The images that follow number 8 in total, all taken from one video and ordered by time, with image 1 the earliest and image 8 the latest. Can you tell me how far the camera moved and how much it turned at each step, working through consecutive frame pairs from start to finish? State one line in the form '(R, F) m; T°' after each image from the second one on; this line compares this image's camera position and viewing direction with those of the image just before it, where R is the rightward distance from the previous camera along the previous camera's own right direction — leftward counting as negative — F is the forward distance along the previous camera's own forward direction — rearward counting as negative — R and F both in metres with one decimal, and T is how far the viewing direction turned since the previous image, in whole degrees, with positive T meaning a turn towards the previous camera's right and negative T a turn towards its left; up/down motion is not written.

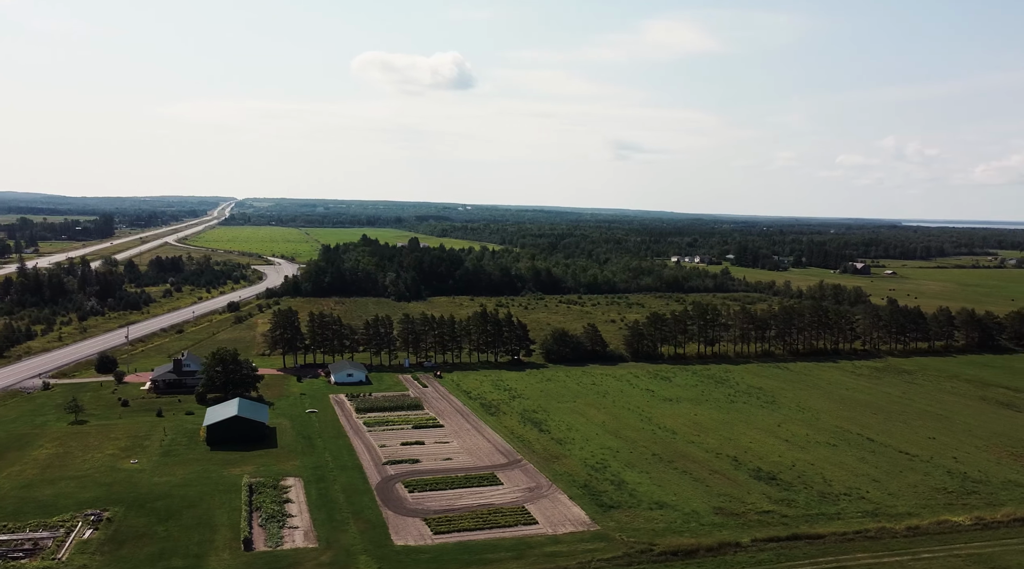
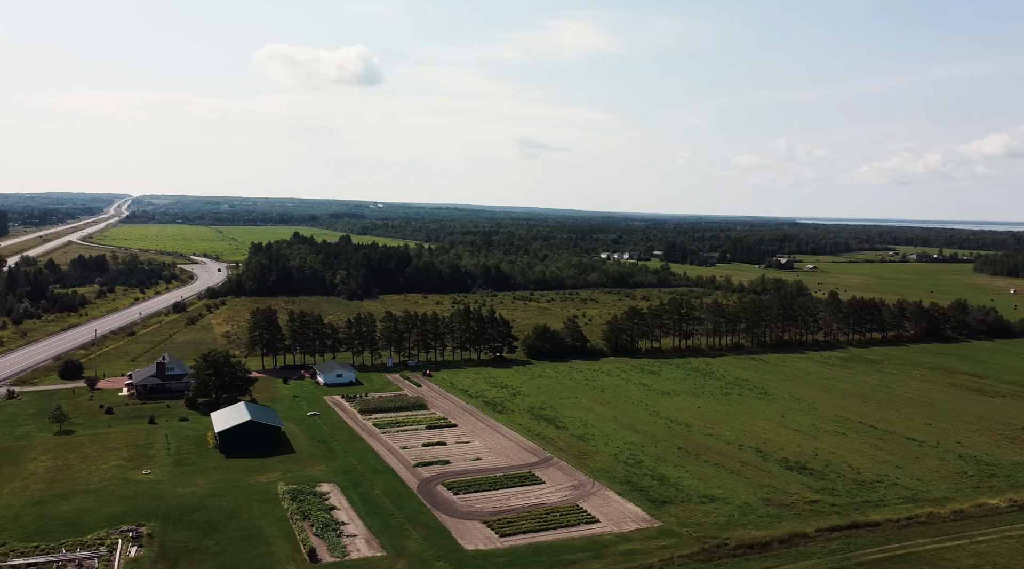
(-7.4, +1.7) m; +6°
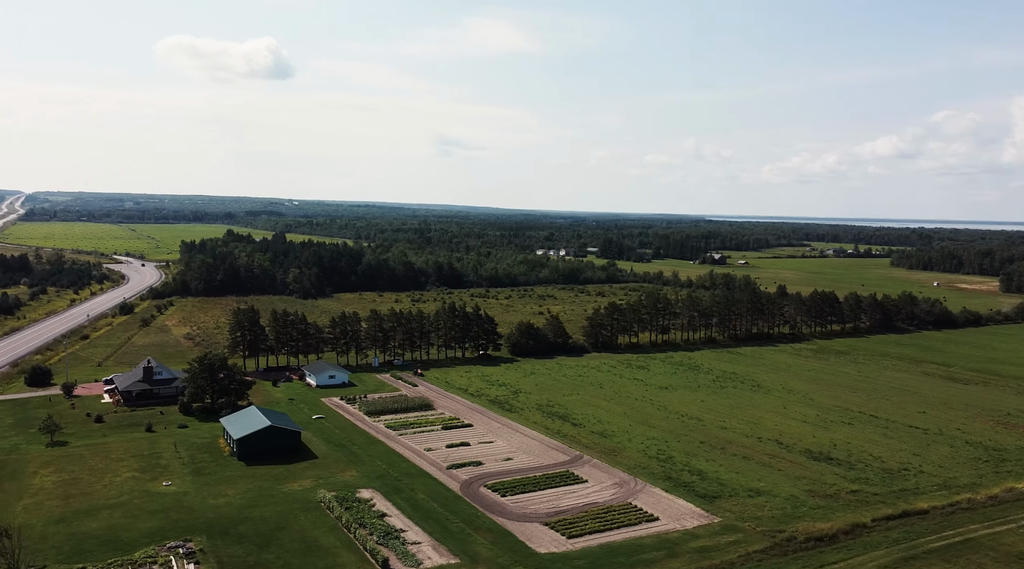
(-6.8, +1.6) m; +6°
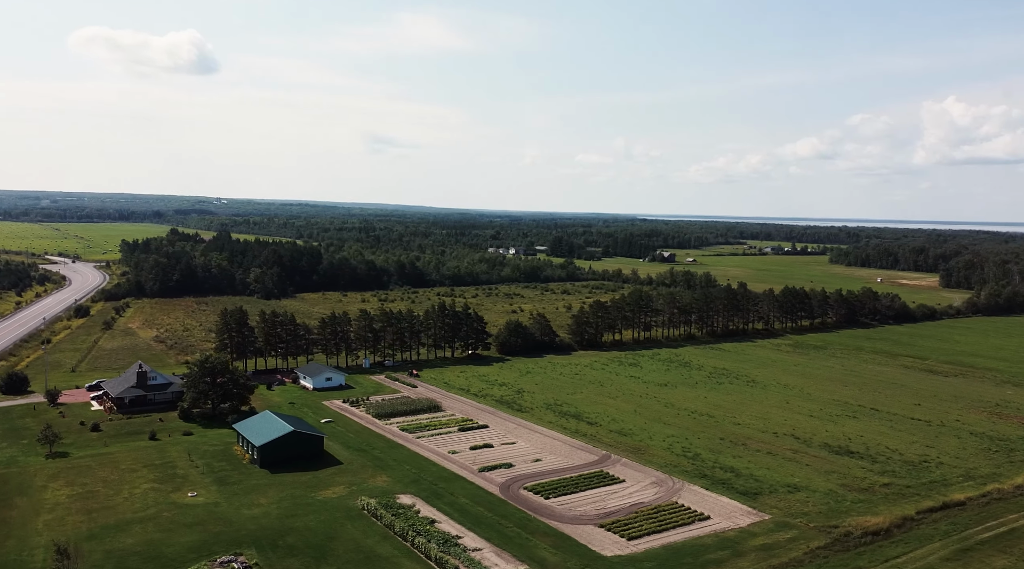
(-5.6, +1.3) m; +4°
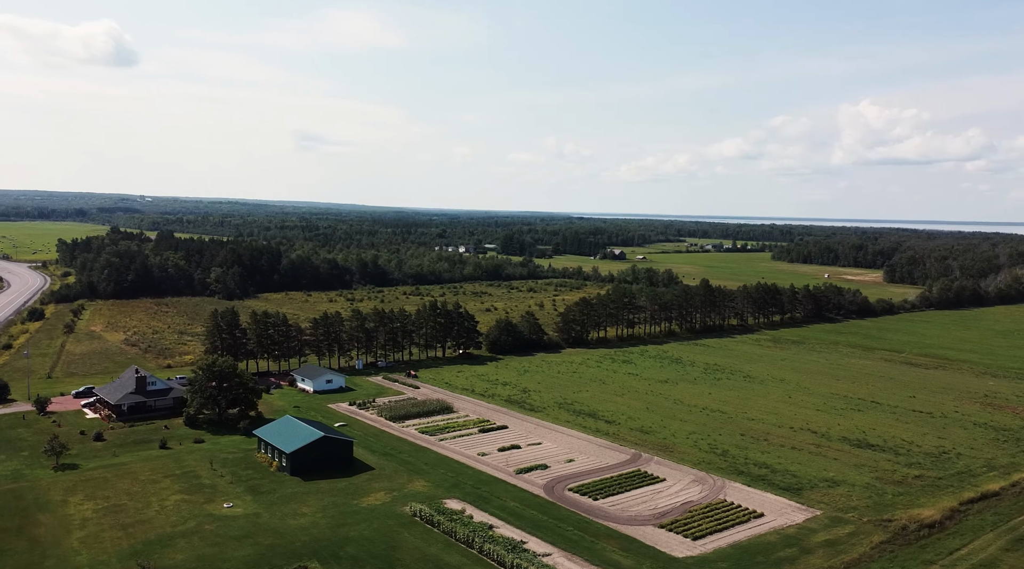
(-5.6, +1.3) m; +4°
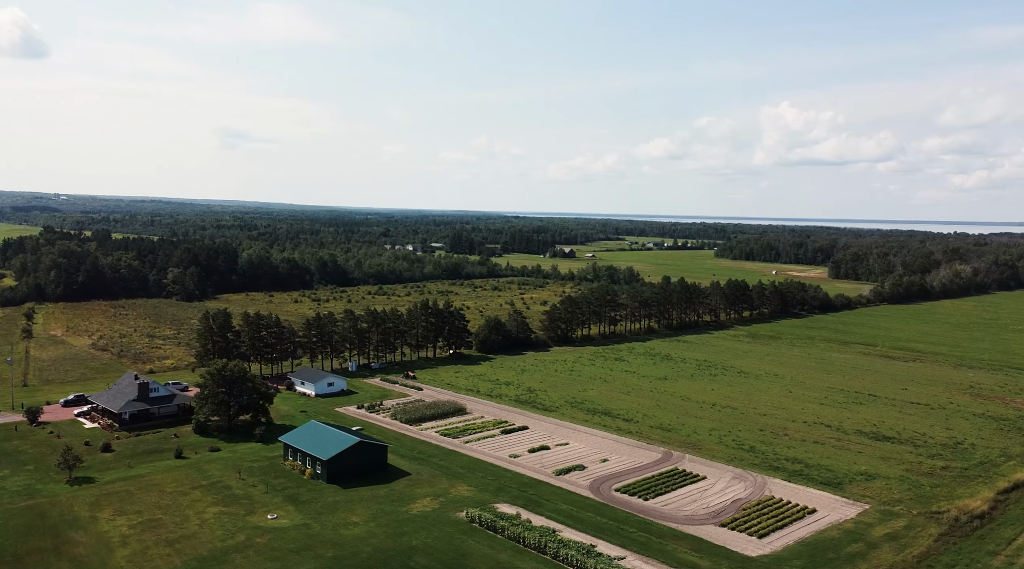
(-5.7, +1.3) m; +5°
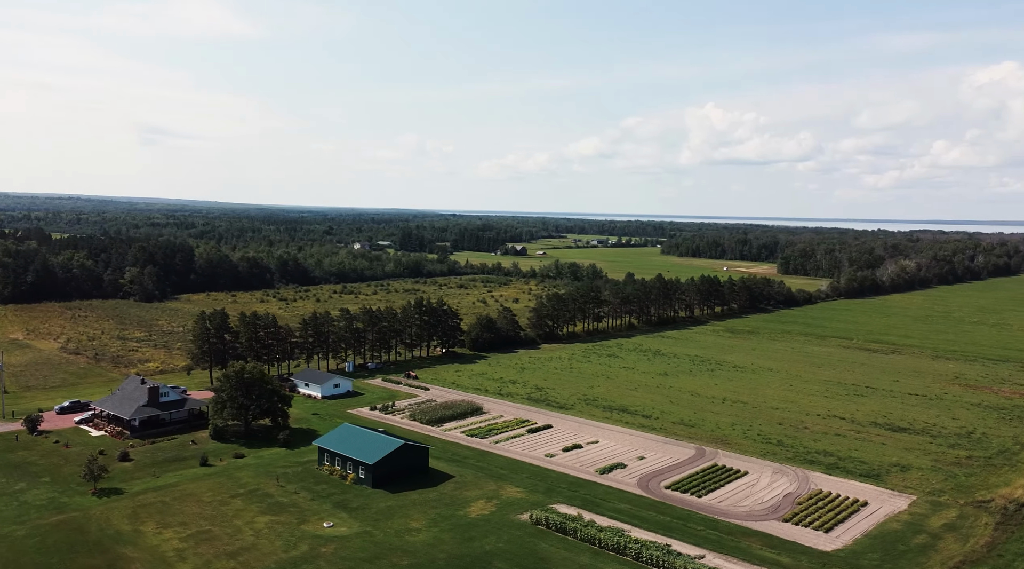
(-5.7, +1.2) m; +4°
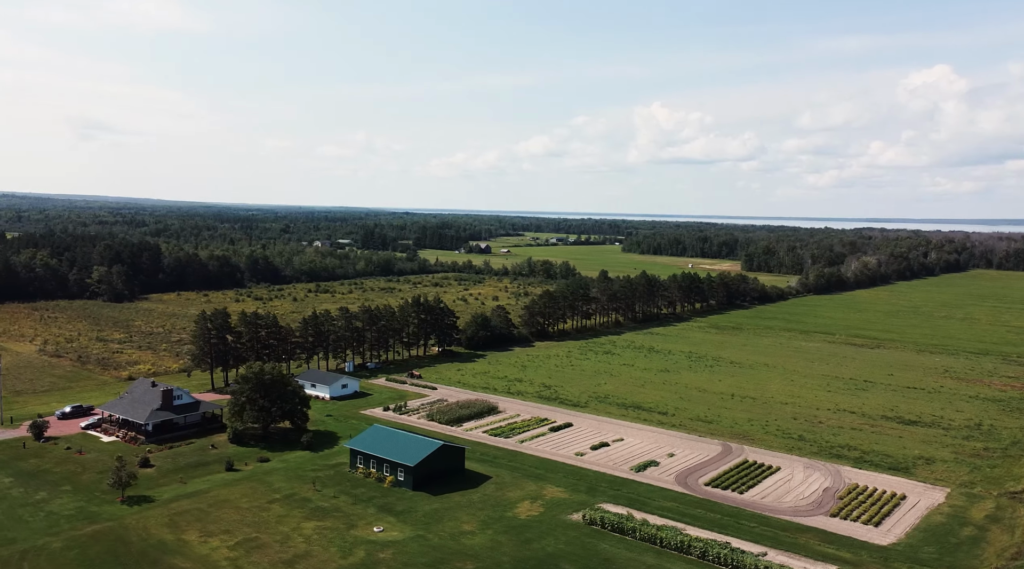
(-4.4, +0.8) m; +3°
